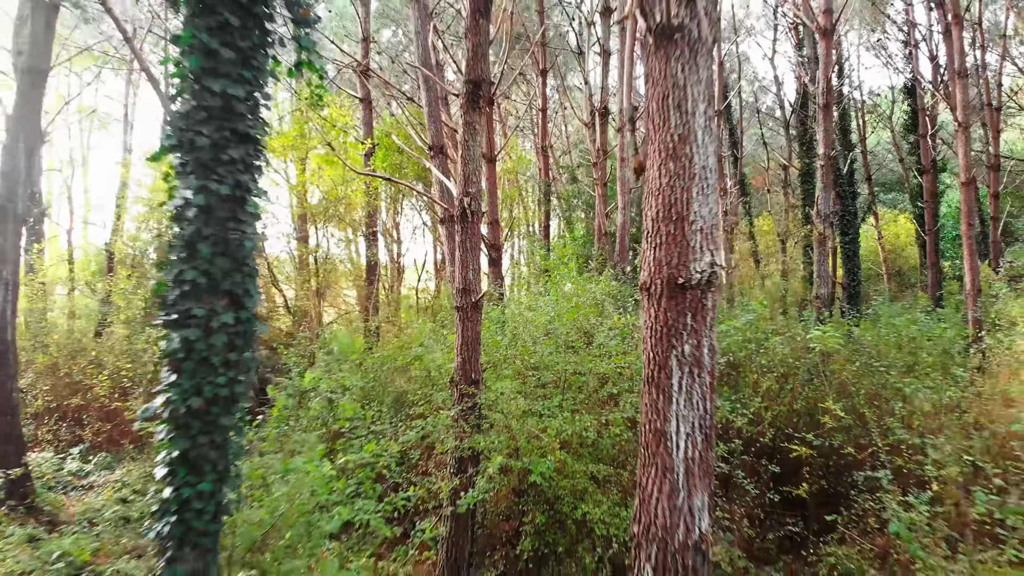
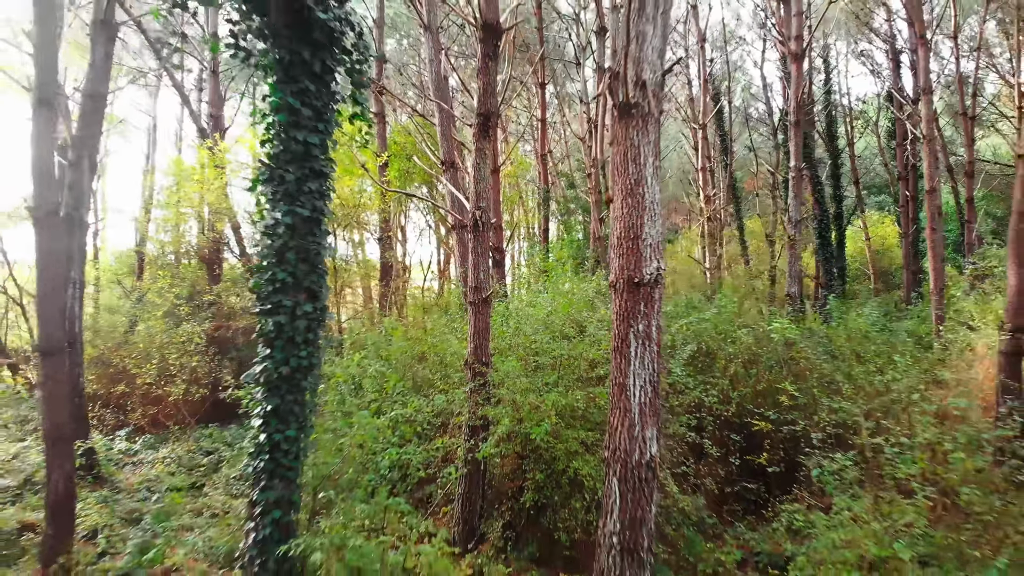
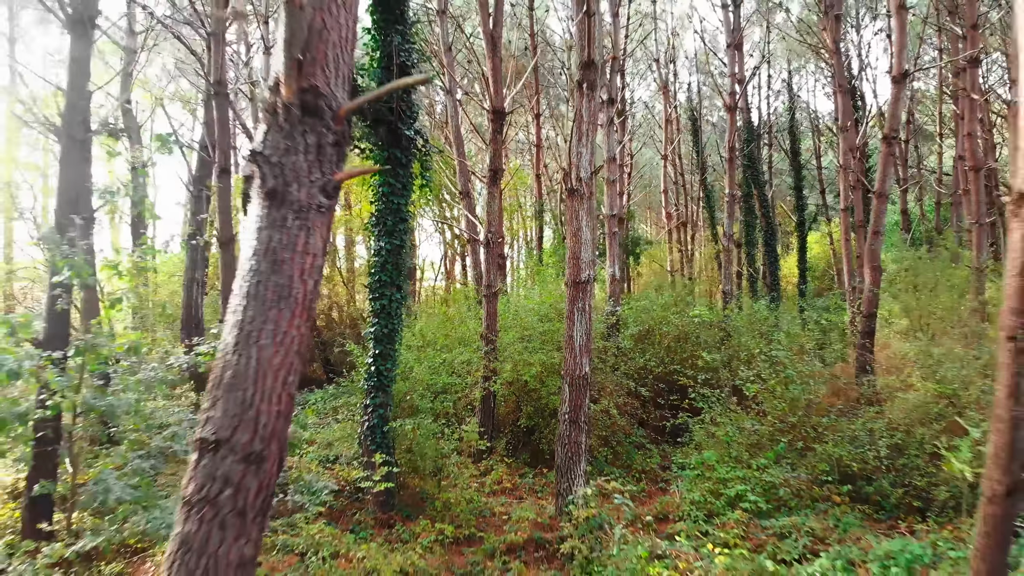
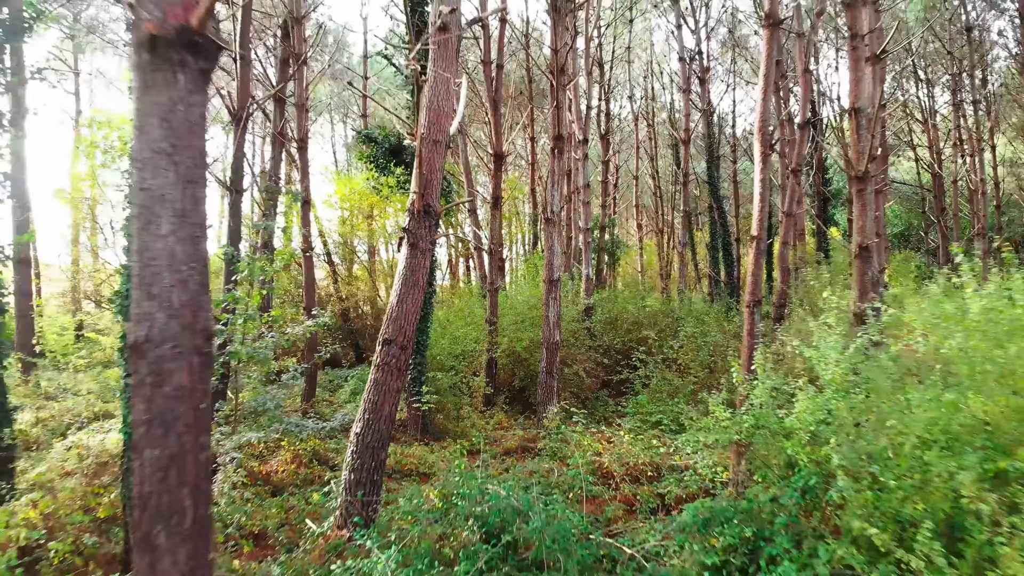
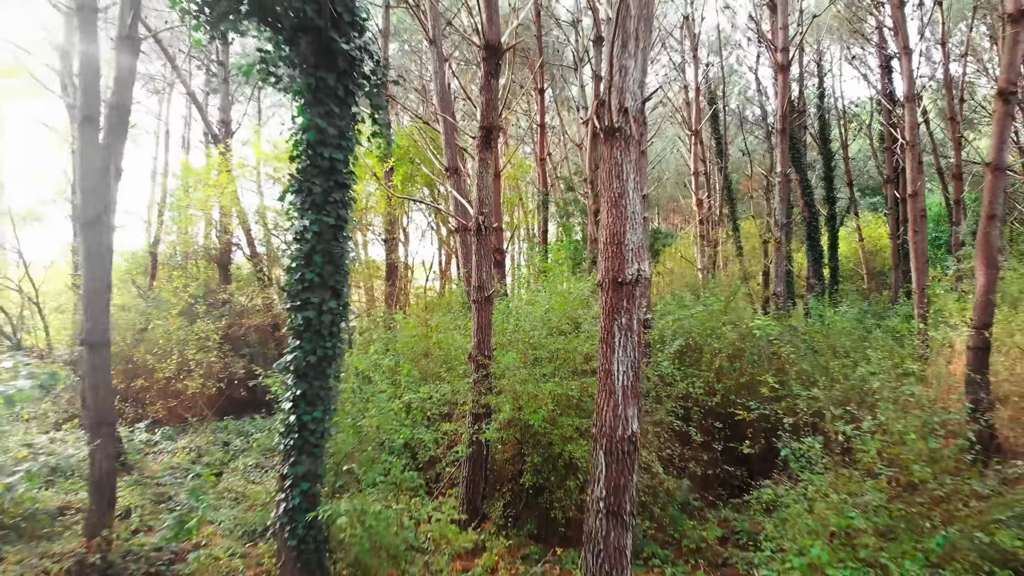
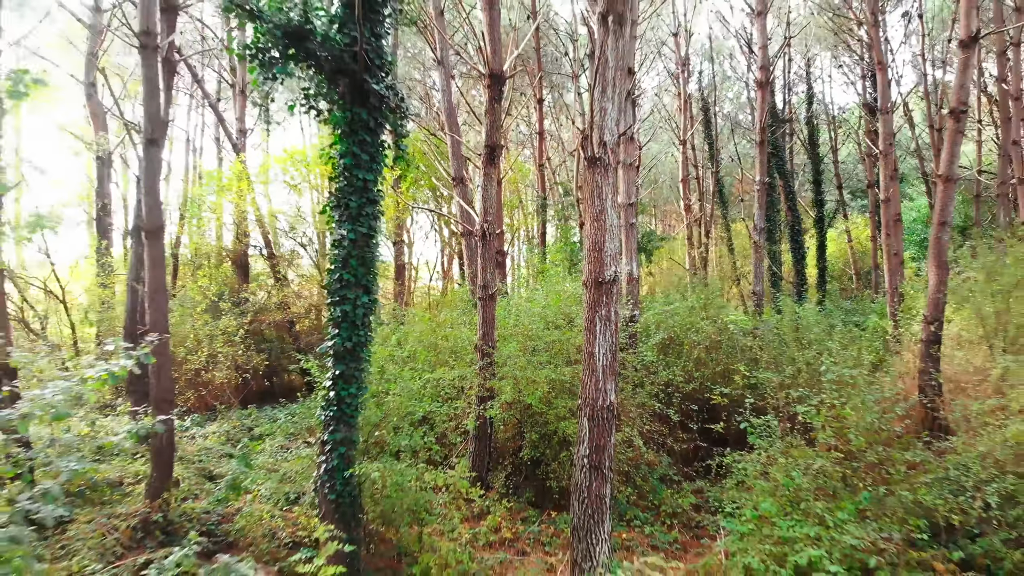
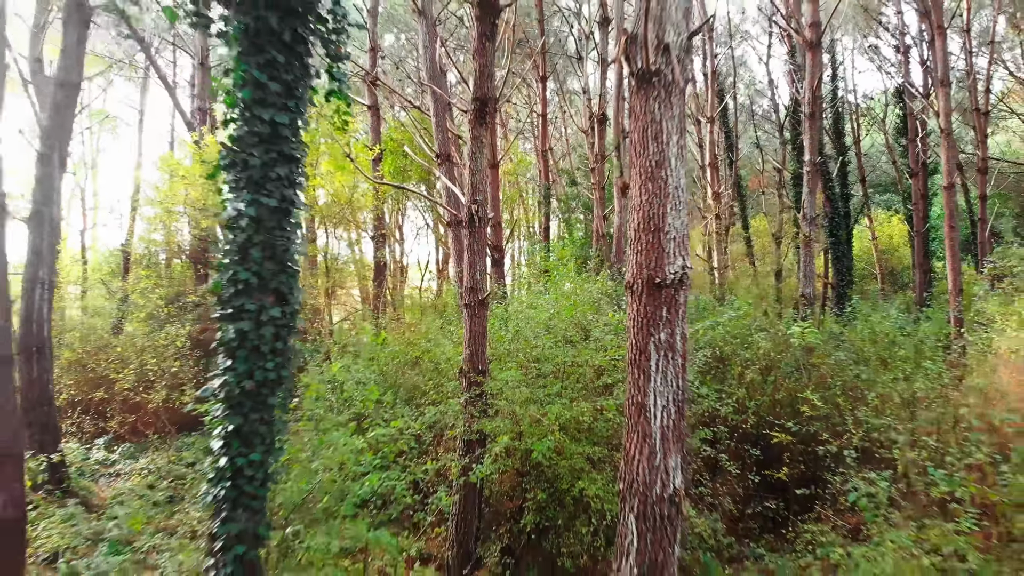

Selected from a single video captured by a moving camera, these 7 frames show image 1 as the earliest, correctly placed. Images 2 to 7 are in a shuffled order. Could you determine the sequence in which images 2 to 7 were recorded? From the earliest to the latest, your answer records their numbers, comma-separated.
7, 2, 5, 6, 3, 4
